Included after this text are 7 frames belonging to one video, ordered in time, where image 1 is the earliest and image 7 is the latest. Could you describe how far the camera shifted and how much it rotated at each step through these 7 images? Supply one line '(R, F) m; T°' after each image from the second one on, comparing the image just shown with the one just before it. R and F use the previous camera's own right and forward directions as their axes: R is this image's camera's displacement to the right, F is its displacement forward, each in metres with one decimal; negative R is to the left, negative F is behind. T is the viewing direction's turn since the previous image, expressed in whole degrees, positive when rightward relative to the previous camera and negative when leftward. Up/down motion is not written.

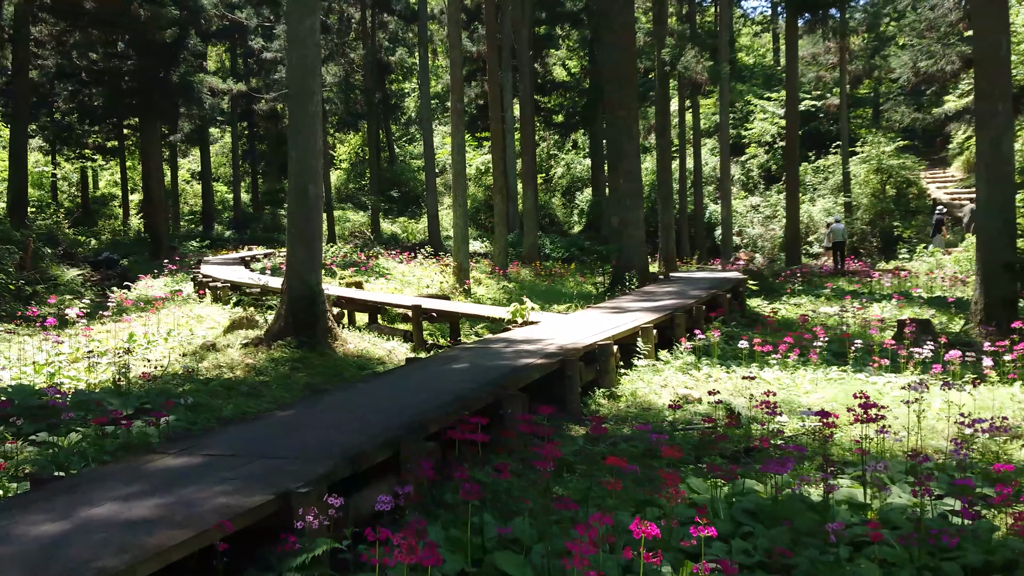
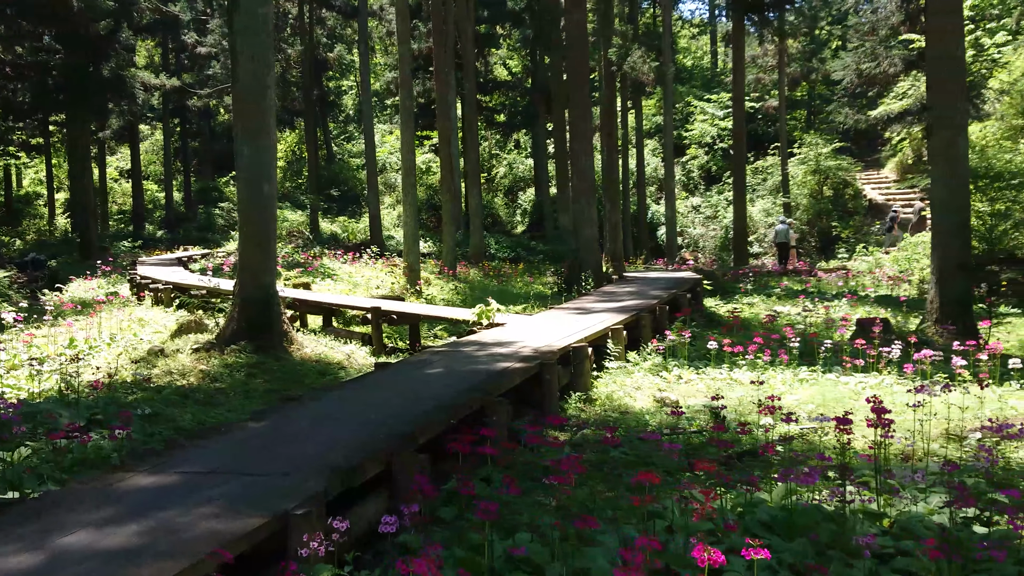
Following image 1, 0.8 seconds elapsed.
(-0.2, +0.2) m; +4°
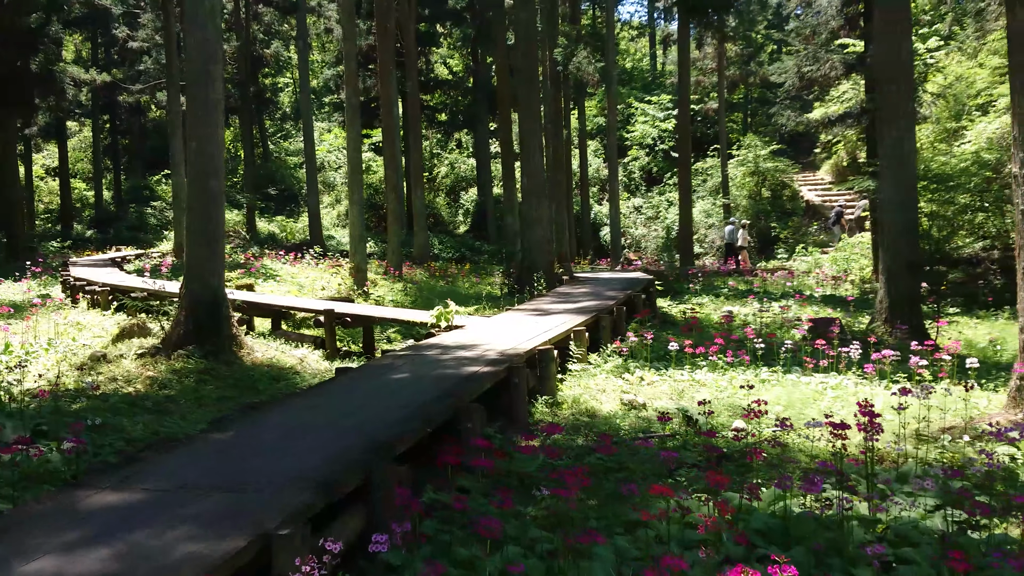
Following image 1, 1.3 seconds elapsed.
(-0.2, +0.1) m; +4°
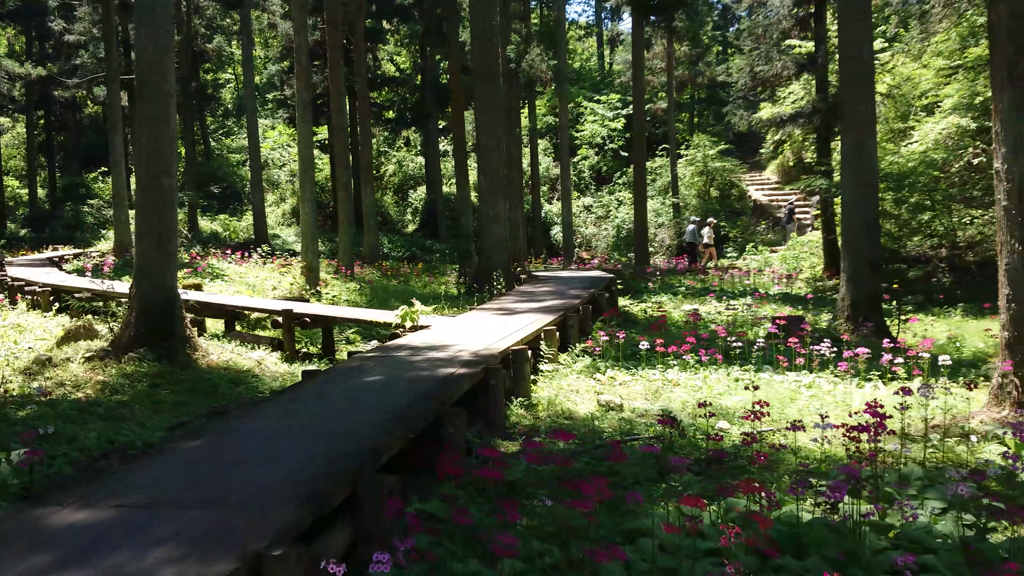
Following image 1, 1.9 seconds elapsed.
(-0.2, +0.2) m; +3°
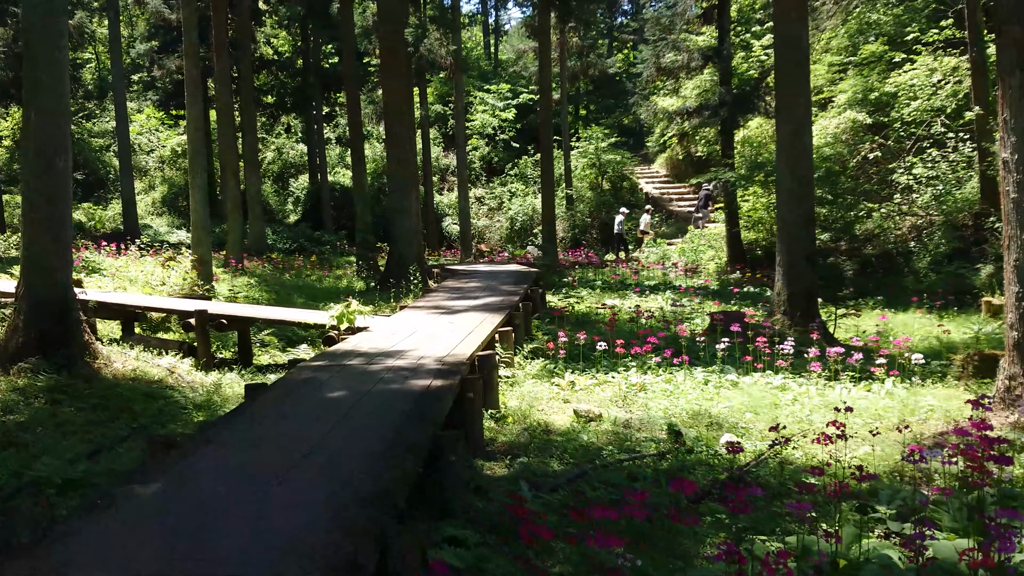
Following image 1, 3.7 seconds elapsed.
(-0.6, +0.7) m; +8°
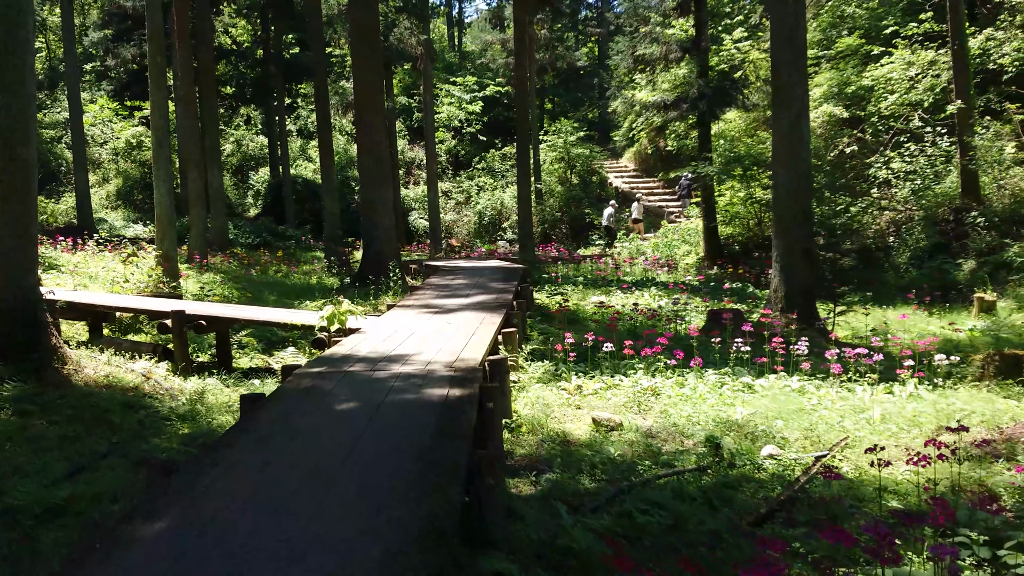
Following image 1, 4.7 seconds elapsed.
(-0.3, +0.4) m; +3°
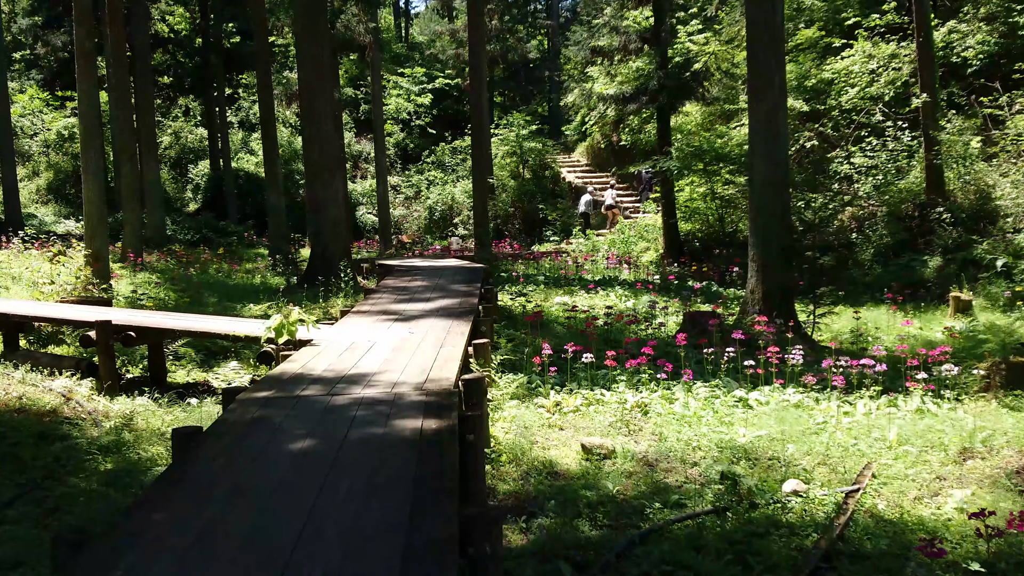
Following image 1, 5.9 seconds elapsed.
(-0.2, +0.7) m; +3°
